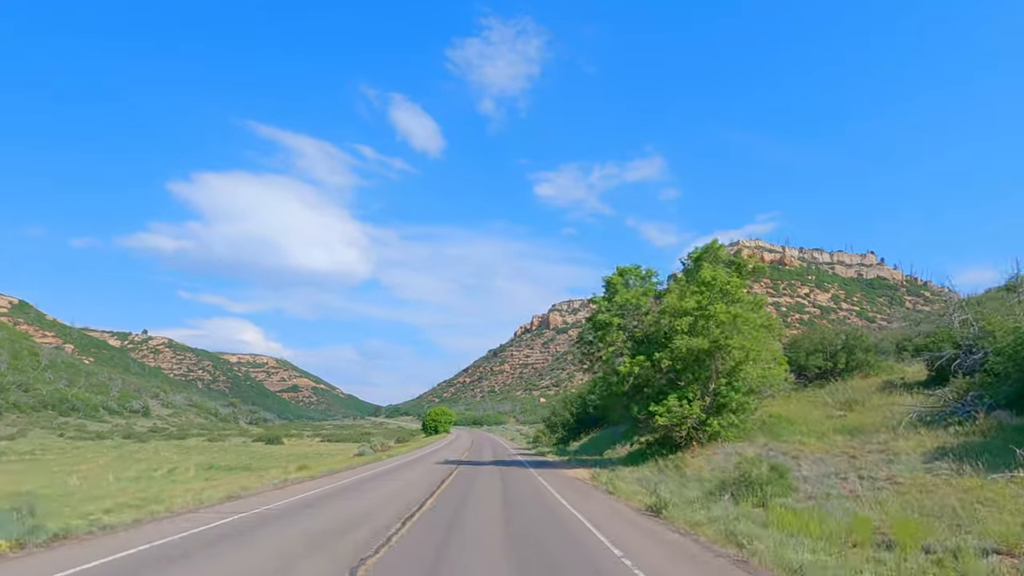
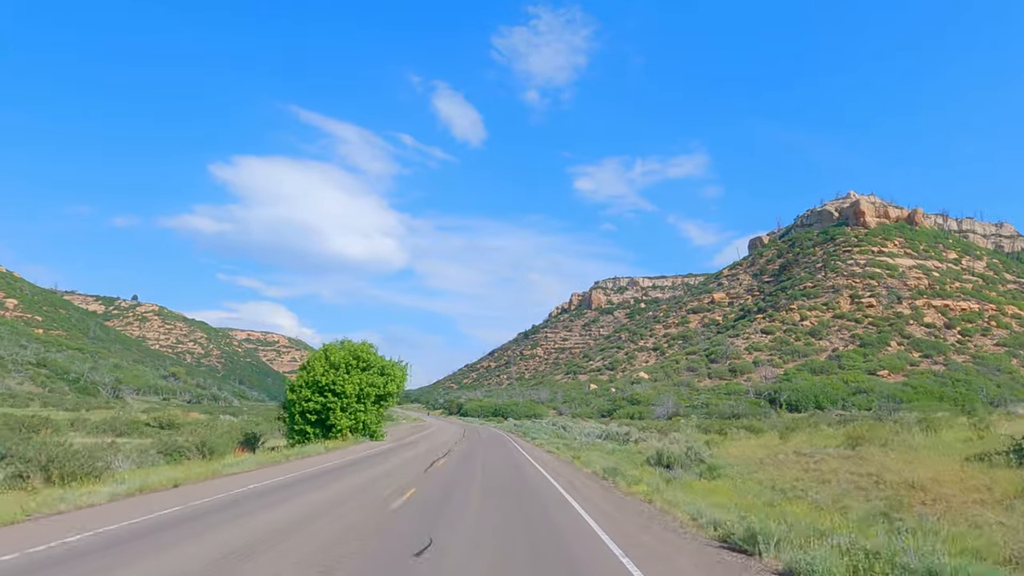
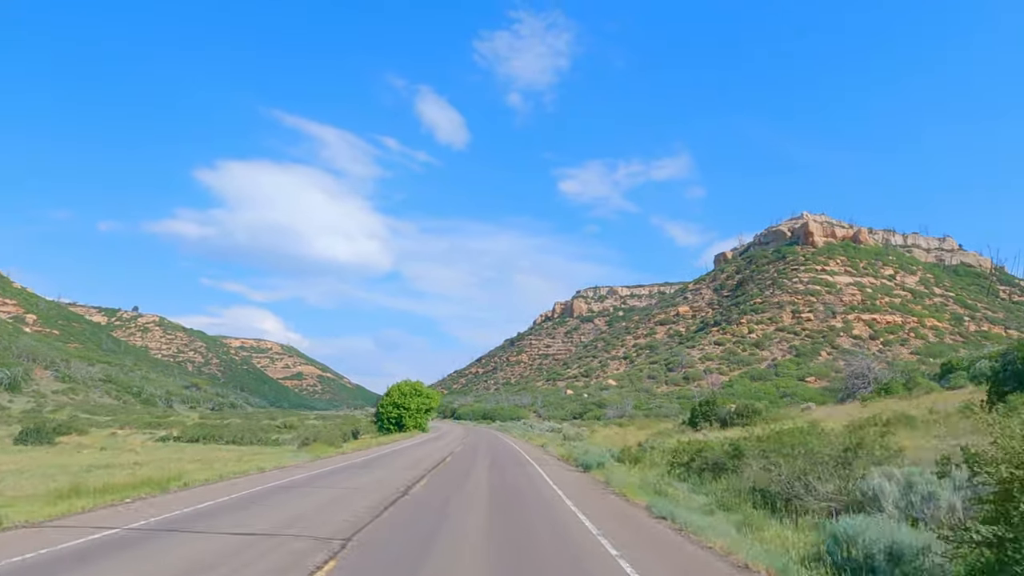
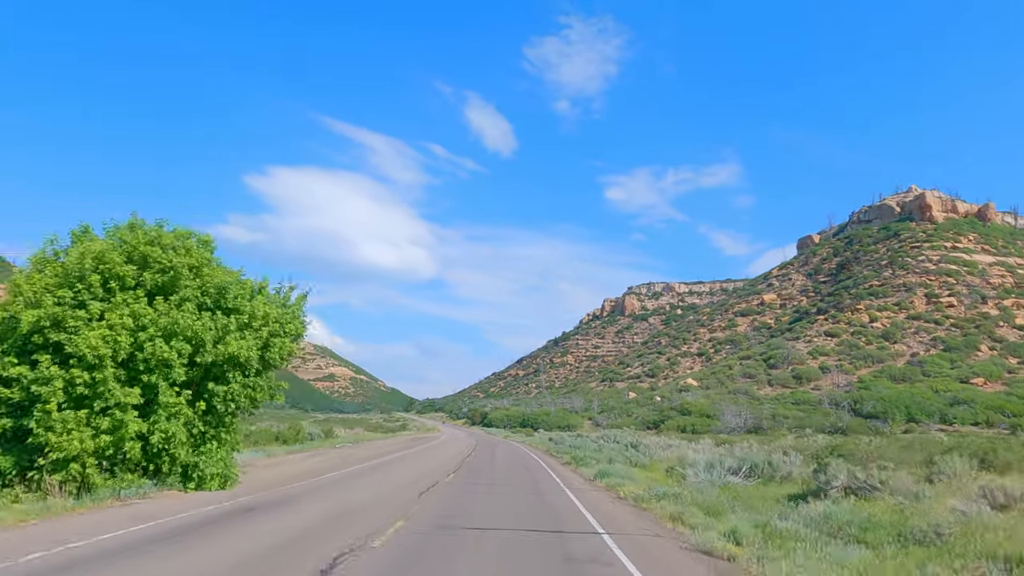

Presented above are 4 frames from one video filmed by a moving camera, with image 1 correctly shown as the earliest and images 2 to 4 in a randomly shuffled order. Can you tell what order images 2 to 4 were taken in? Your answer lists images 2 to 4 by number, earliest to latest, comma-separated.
3, 2, 4
